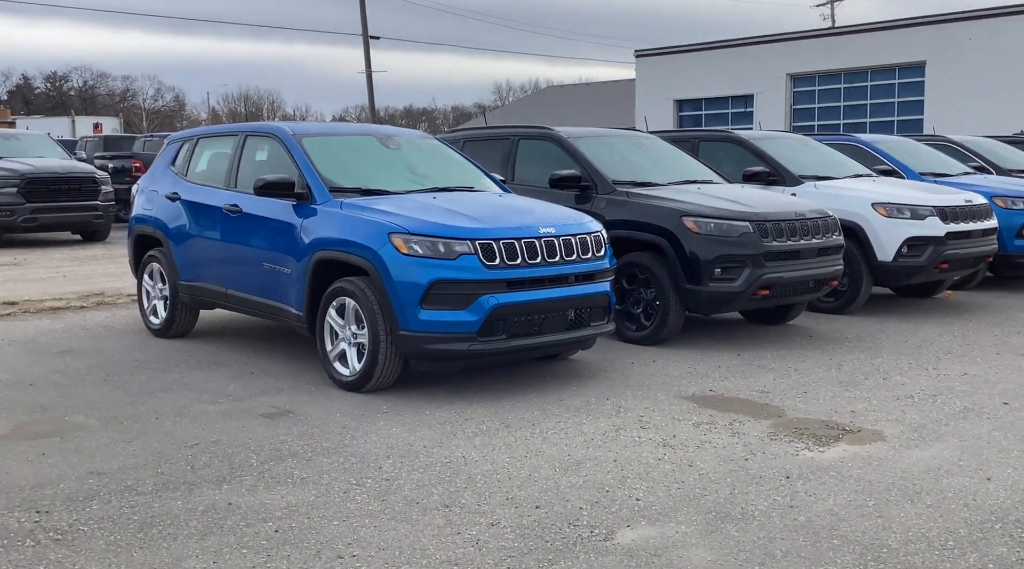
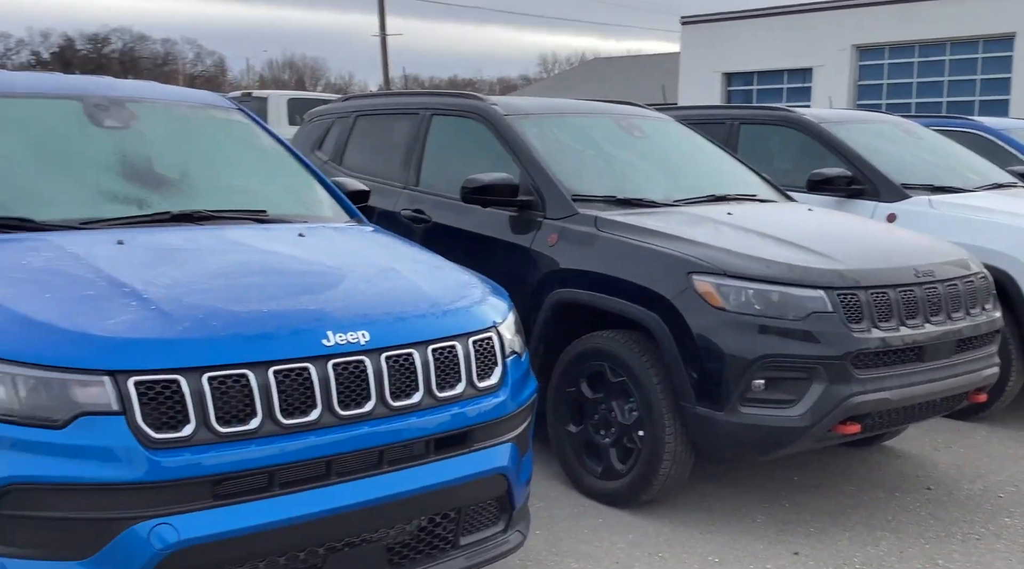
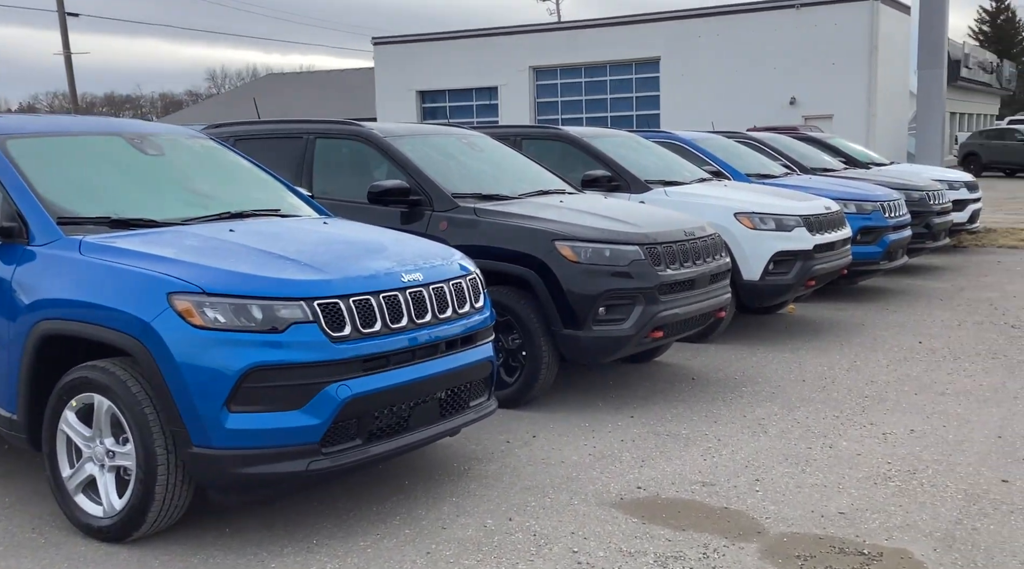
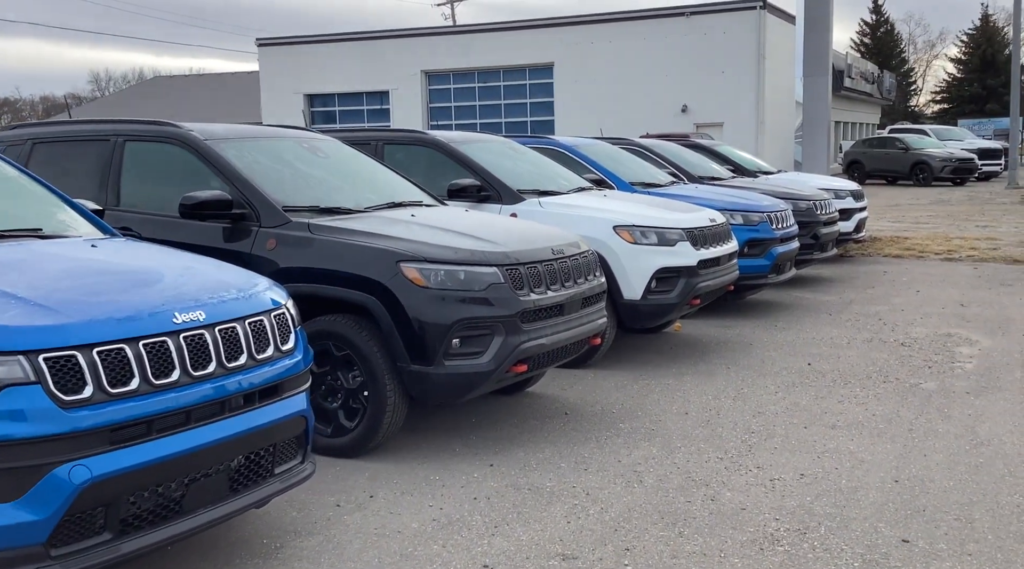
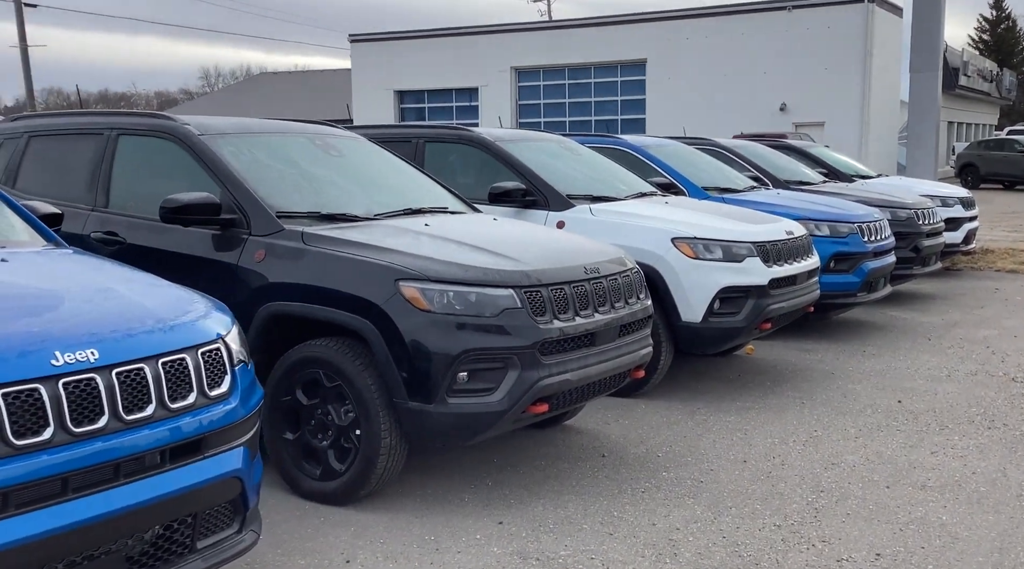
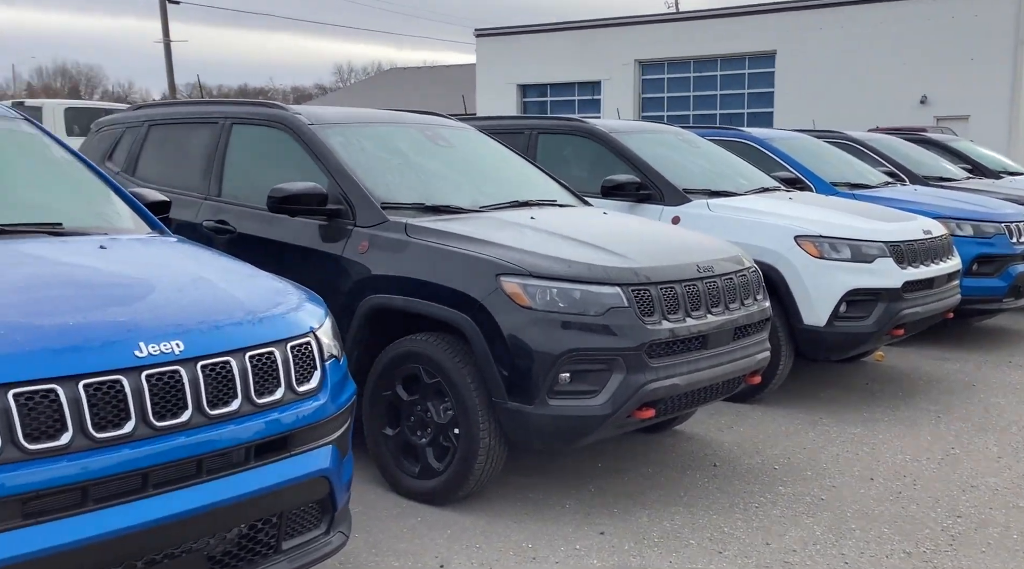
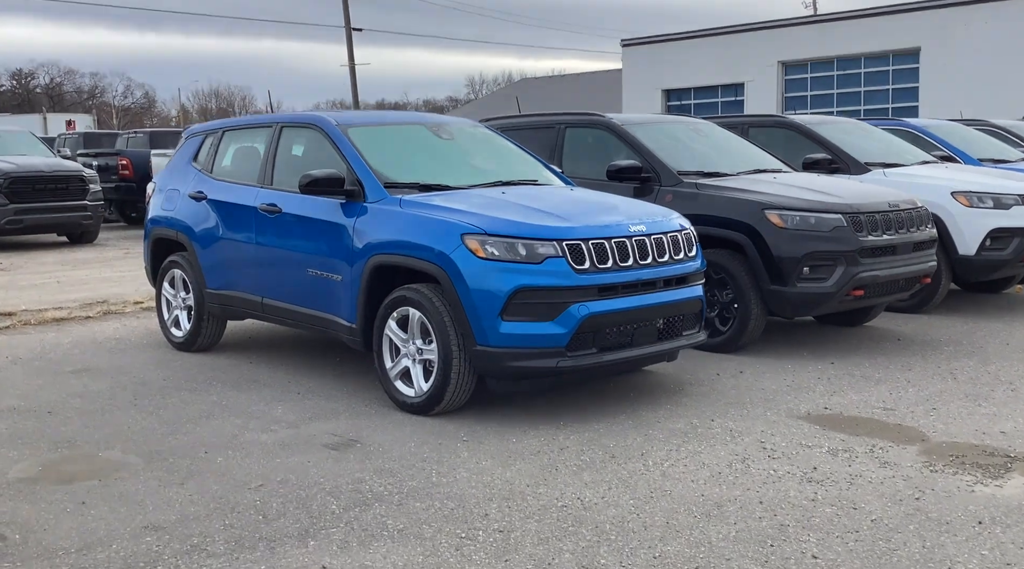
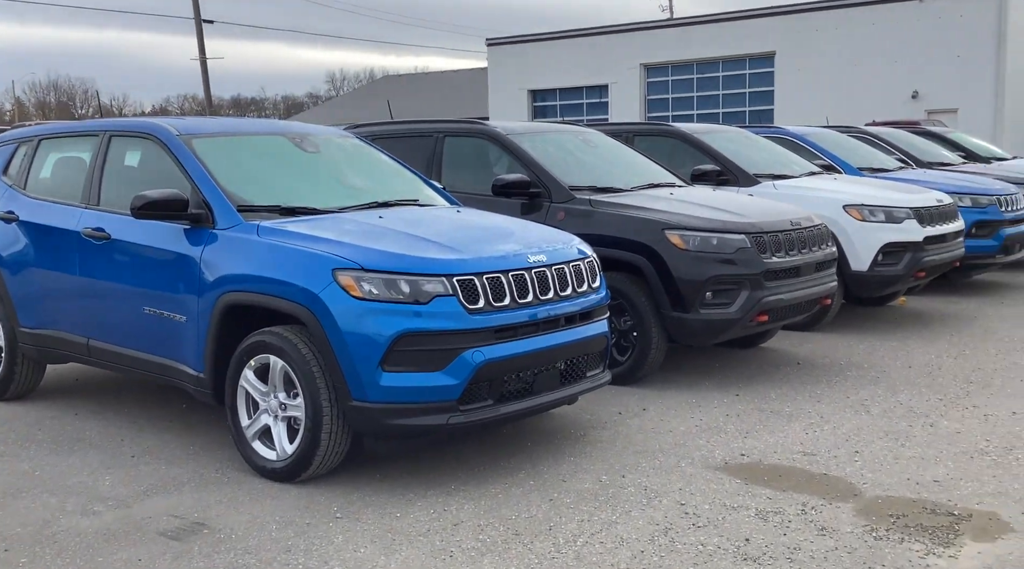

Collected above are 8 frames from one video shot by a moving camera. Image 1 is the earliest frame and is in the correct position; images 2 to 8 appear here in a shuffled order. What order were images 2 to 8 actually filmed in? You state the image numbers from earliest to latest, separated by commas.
7, 8, 3, 4, 5, 6, 2
